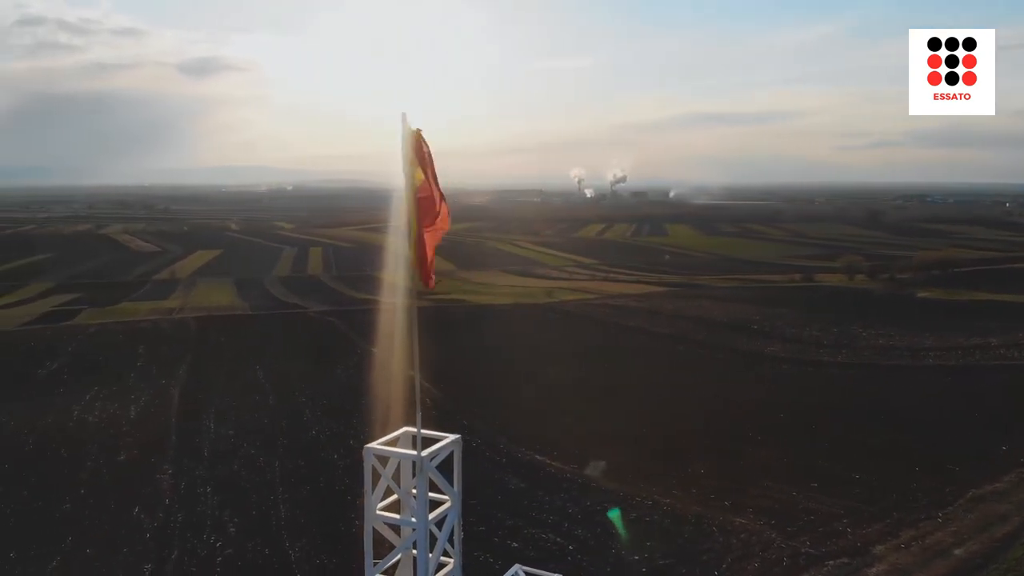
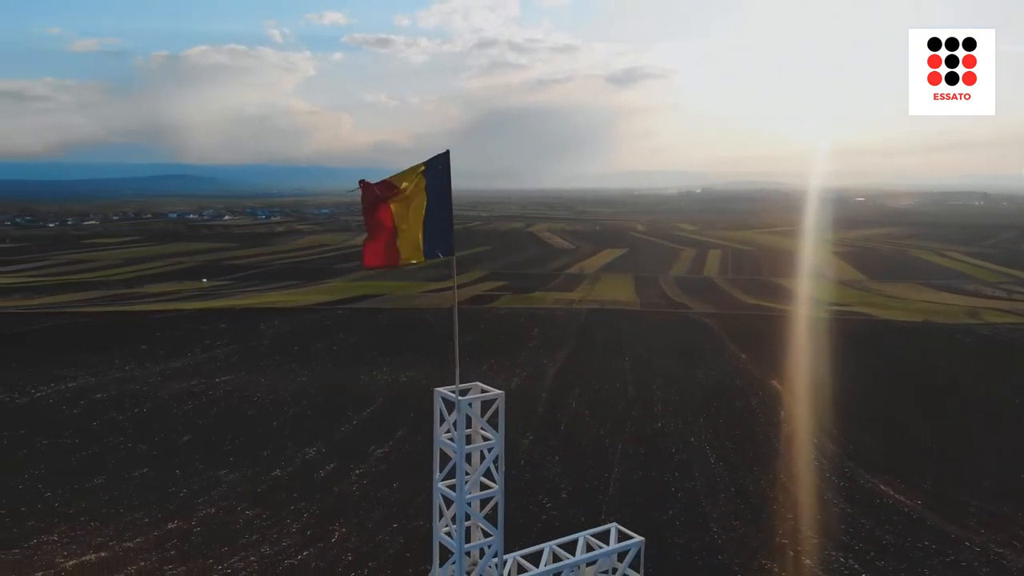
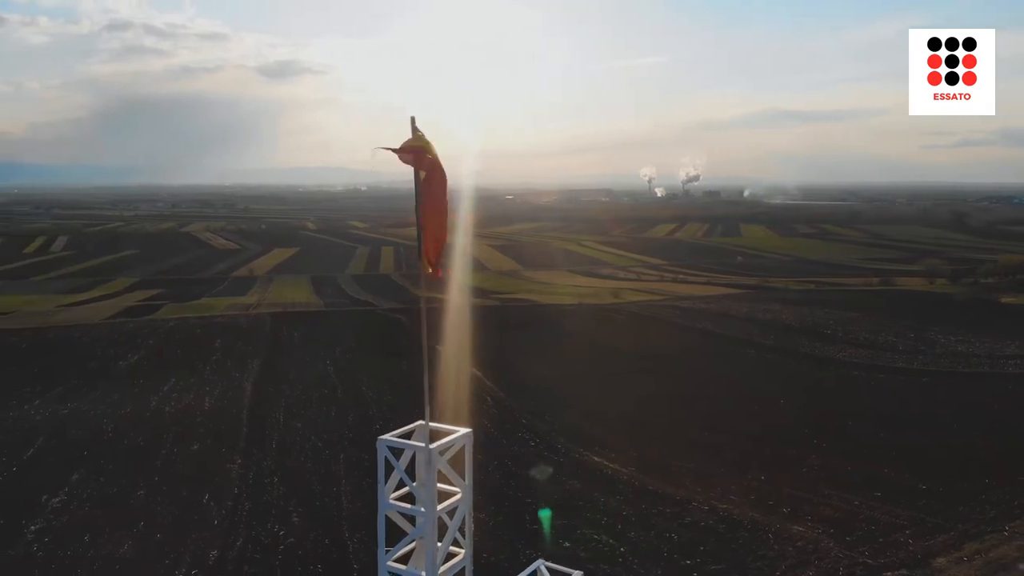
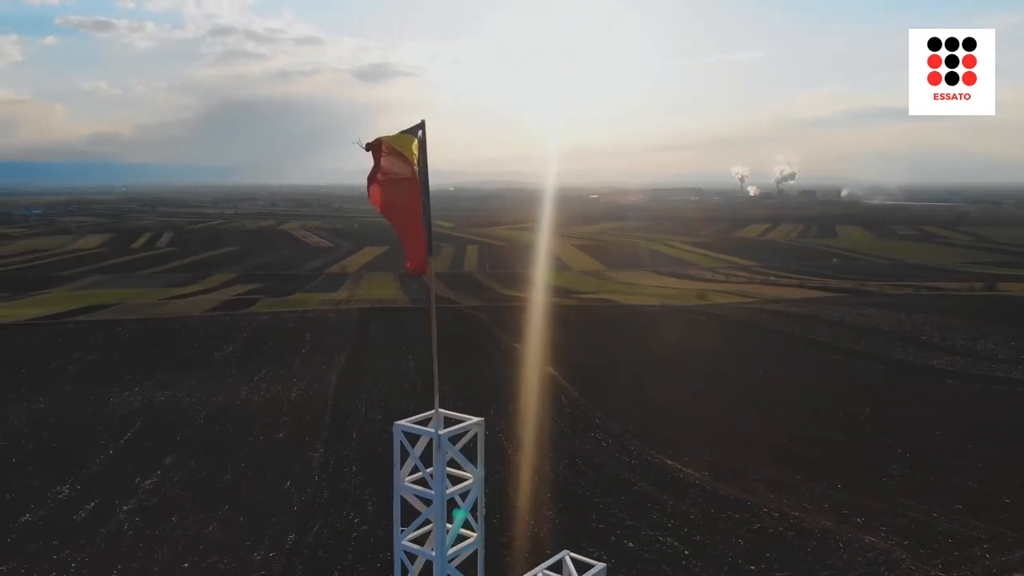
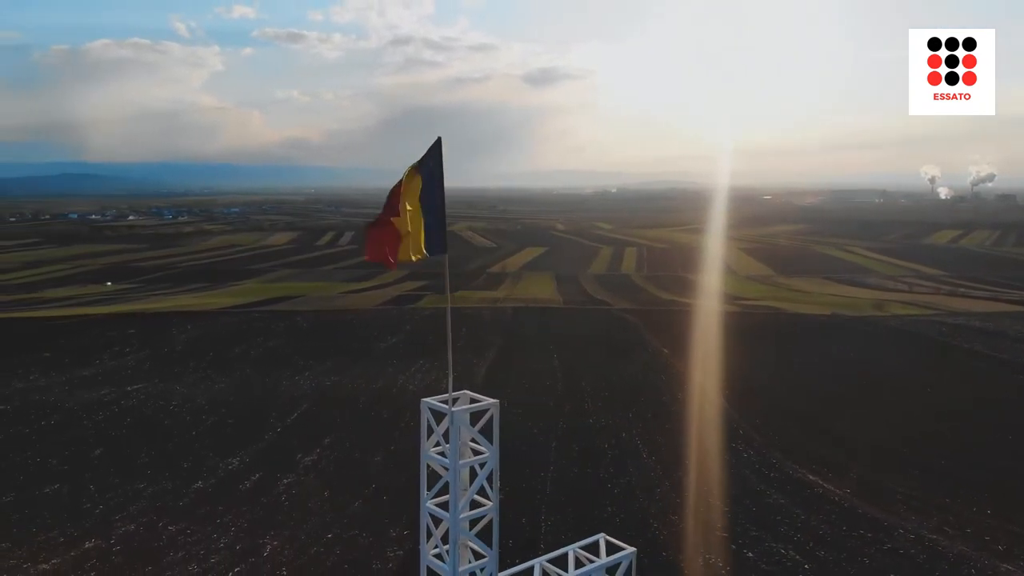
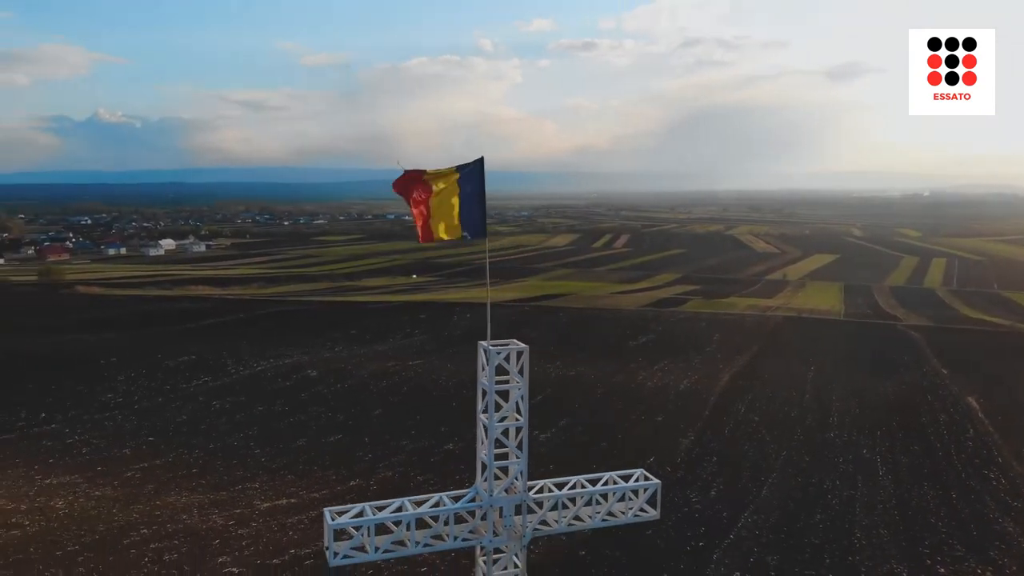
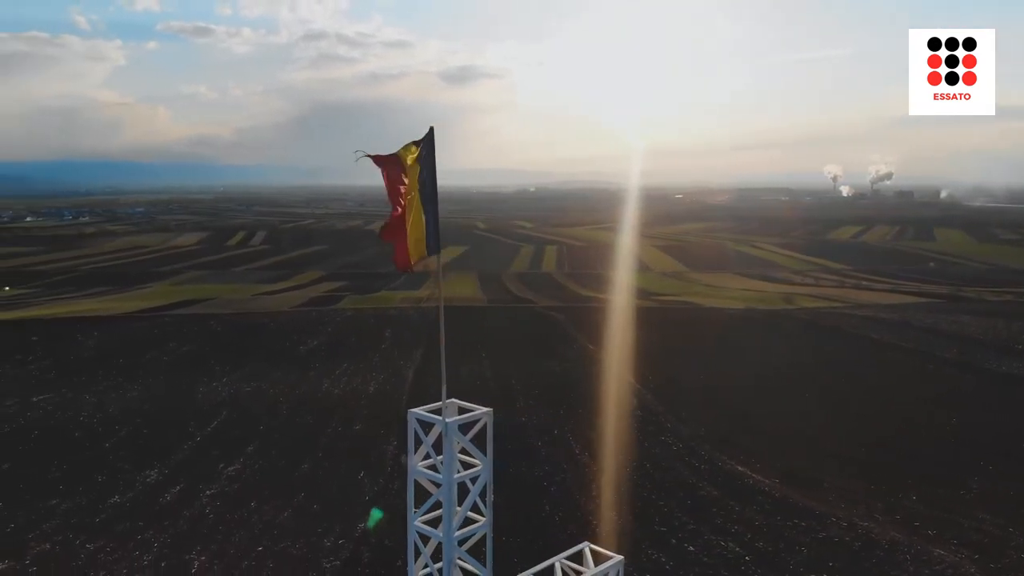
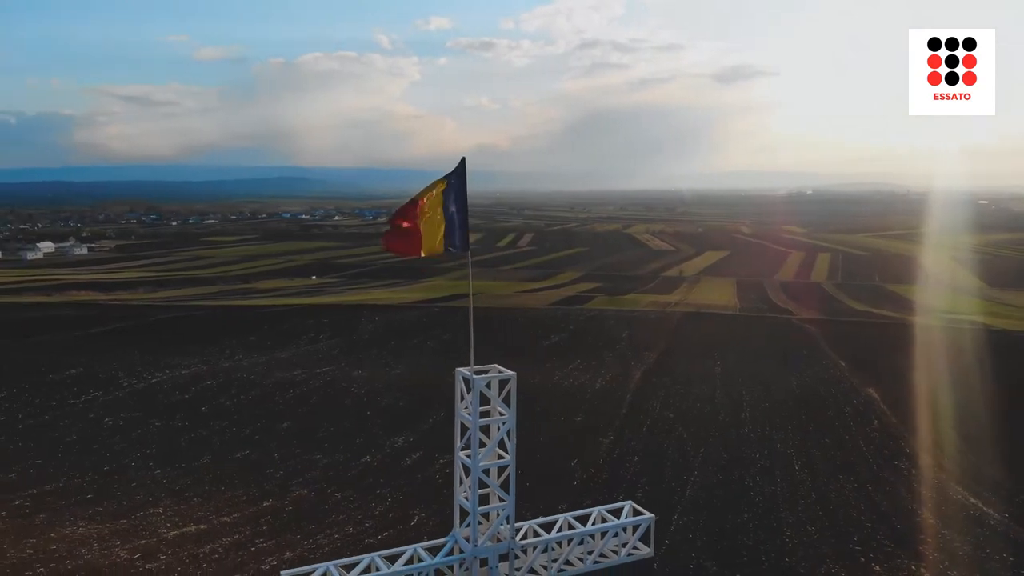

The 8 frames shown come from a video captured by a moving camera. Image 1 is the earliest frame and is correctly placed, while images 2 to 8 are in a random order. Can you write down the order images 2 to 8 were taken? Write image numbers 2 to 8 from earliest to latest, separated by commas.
3, 4, 7, 5, 2, 8, 6
